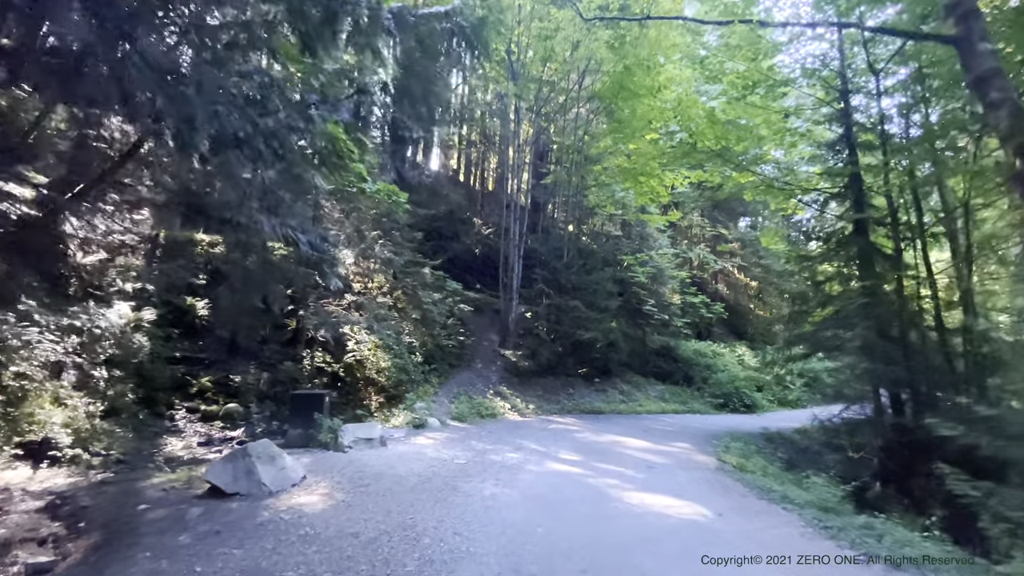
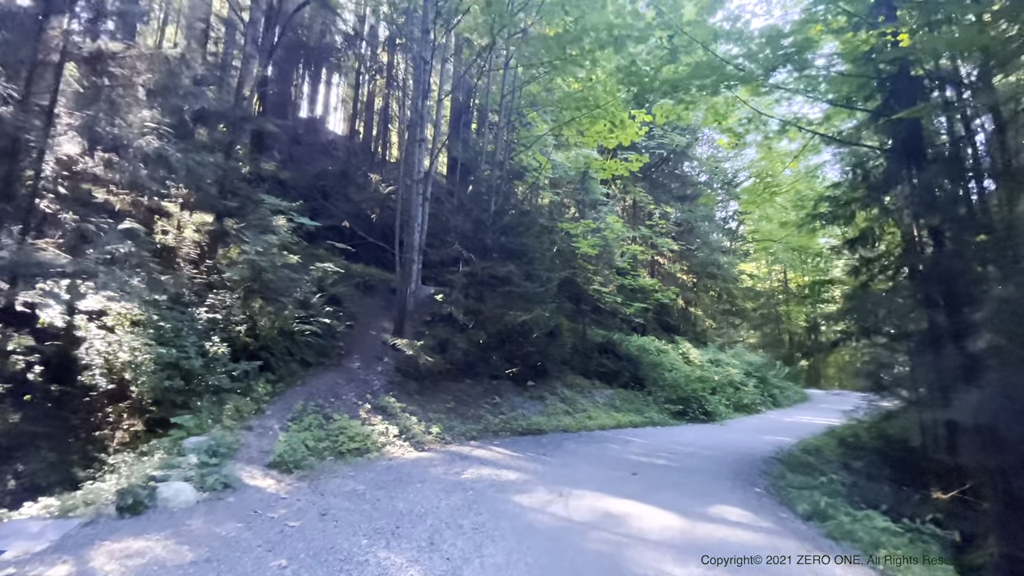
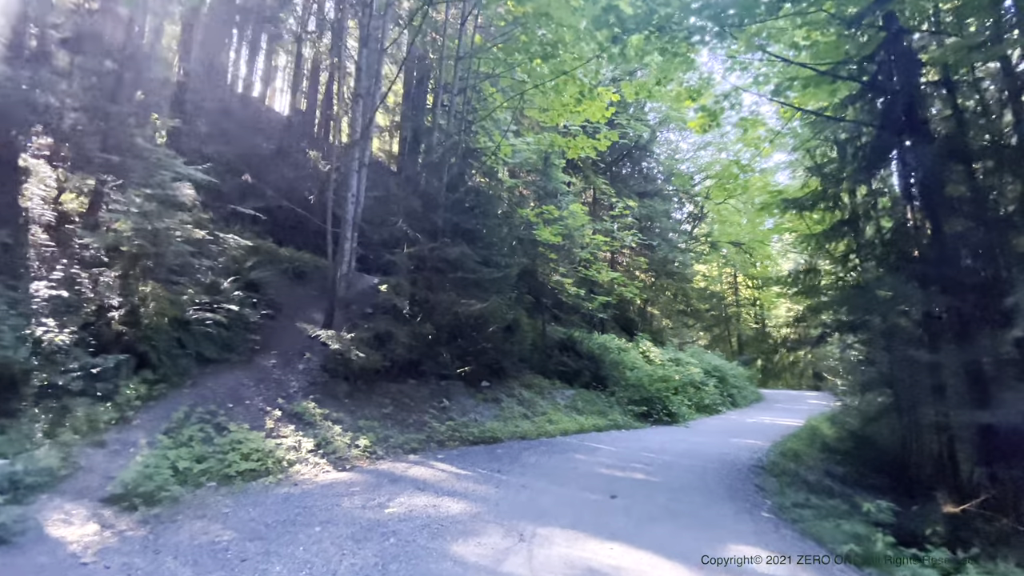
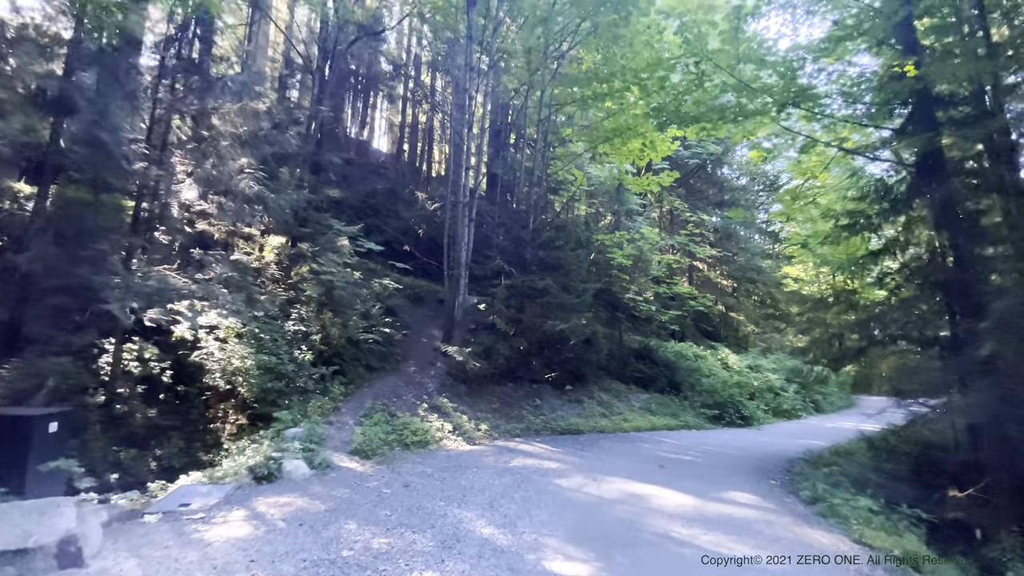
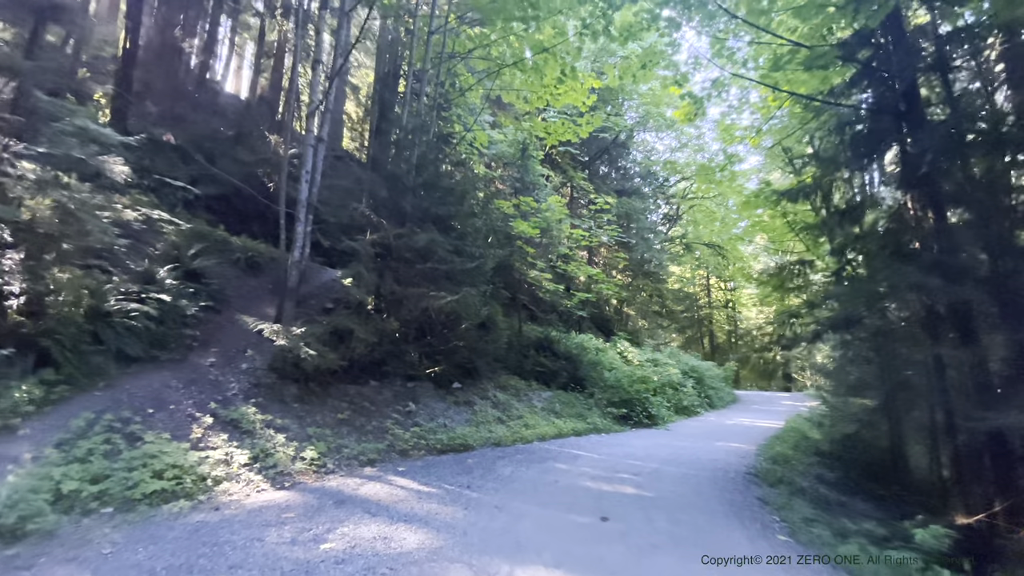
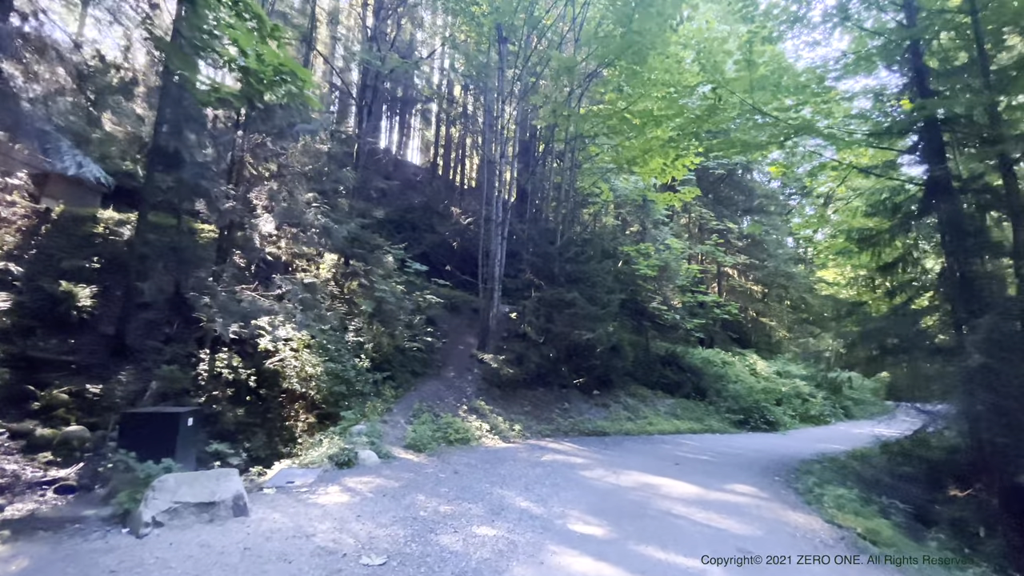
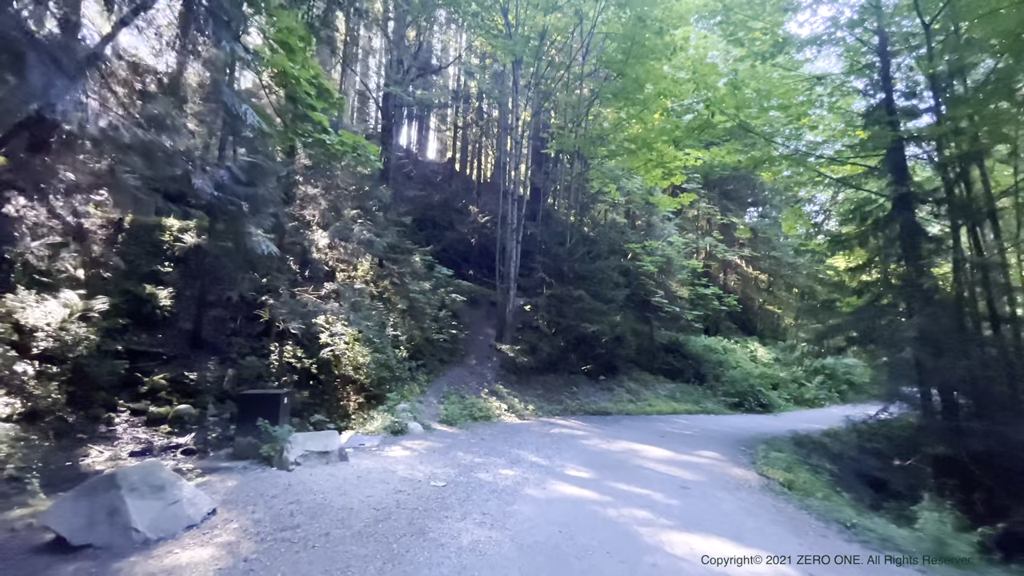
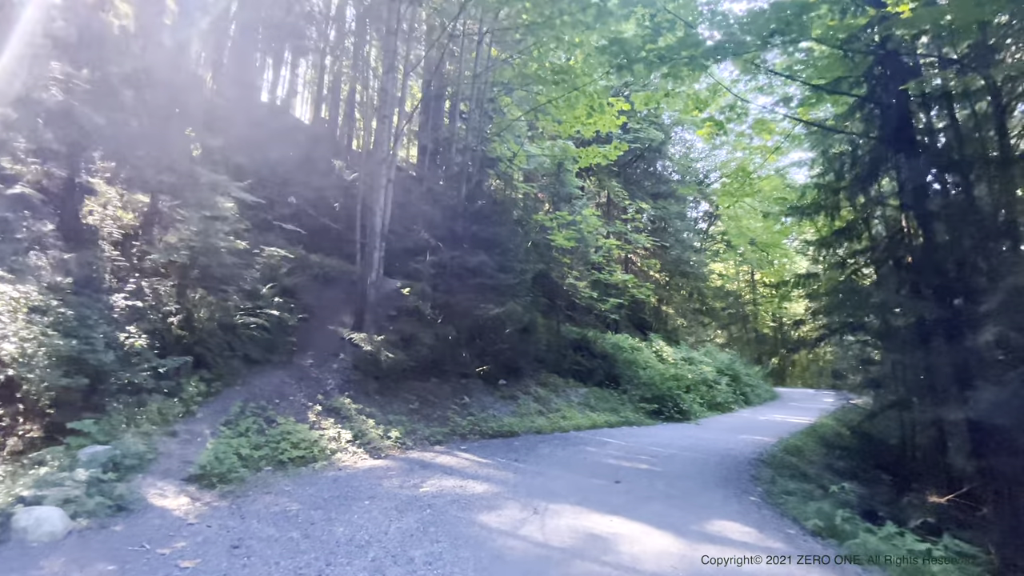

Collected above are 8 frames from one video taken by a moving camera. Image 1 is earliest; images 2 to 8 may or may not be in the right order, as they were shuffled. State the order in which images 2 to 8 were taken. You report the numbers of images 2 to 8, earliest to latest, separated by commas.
7, 6, 4, 2, 8, 3, 5
